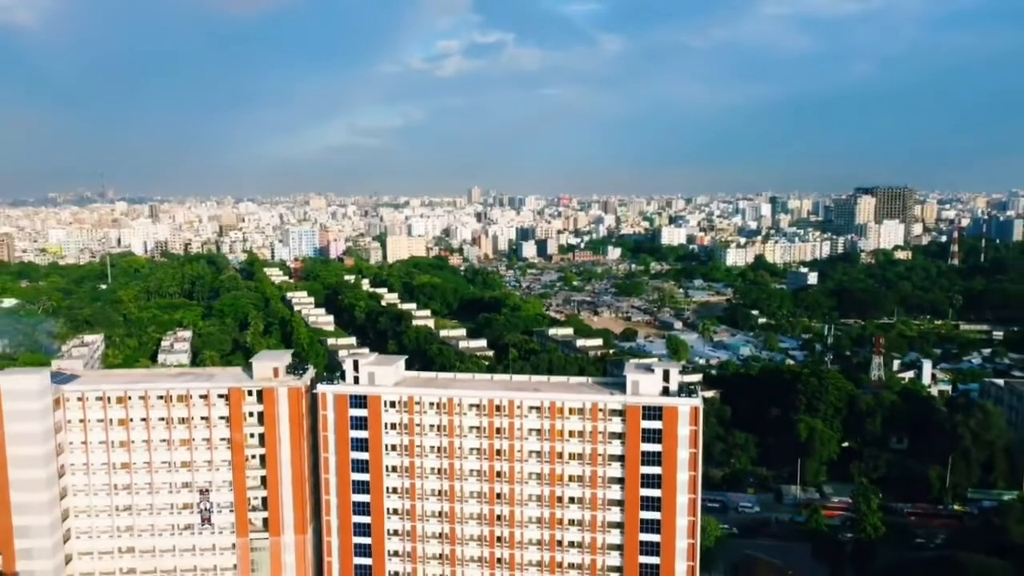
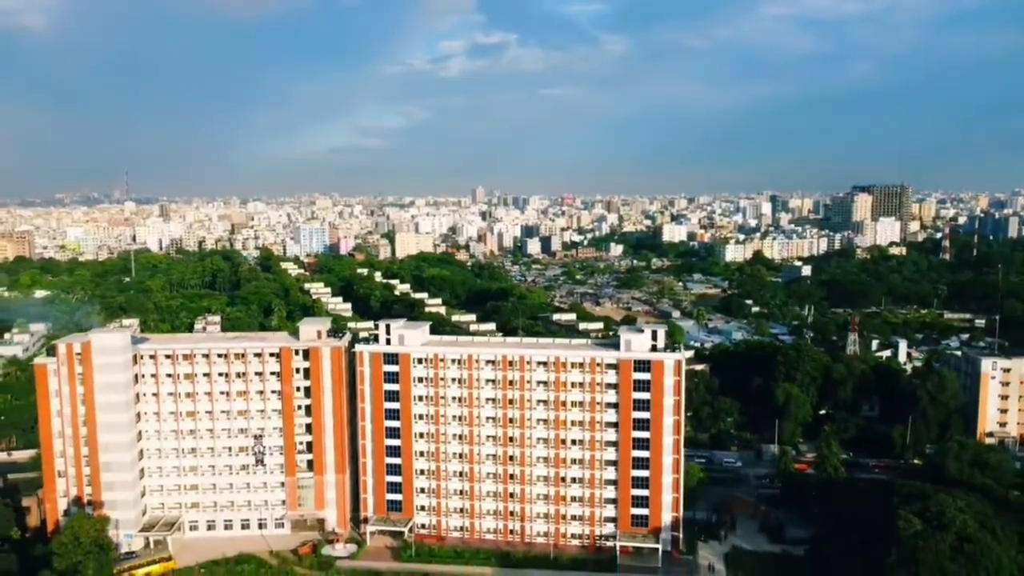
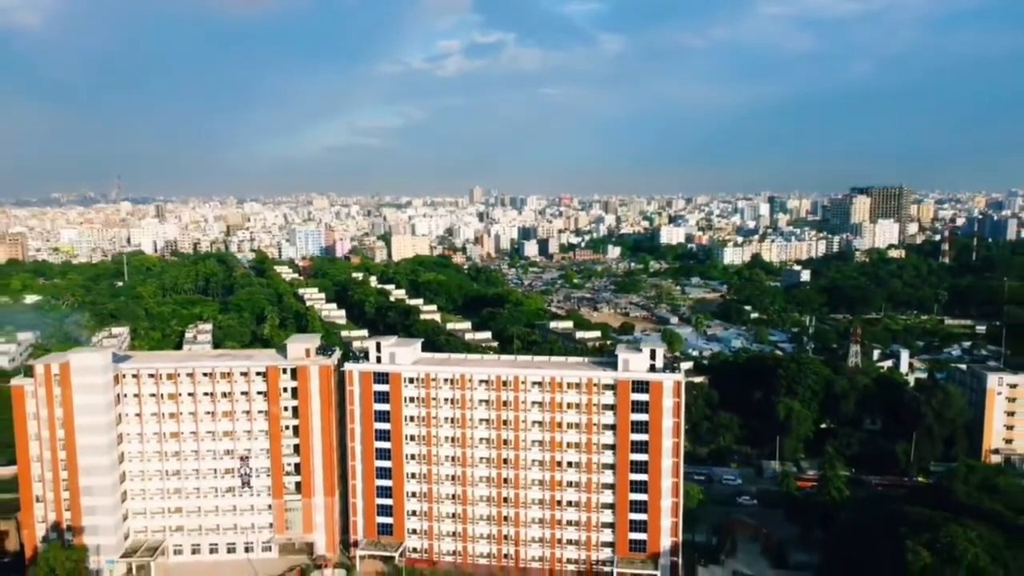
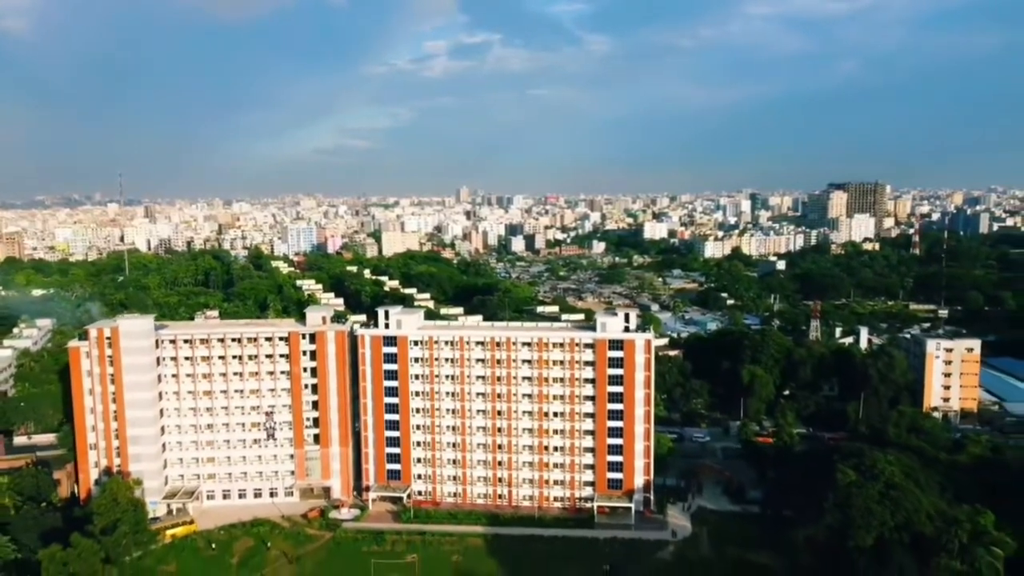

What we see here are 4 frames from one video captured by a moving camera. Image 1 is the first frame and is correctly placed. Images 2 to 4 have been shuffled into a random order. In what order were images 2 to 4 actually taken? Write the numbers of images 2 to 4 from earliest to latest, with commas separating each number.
3, 2, 4
